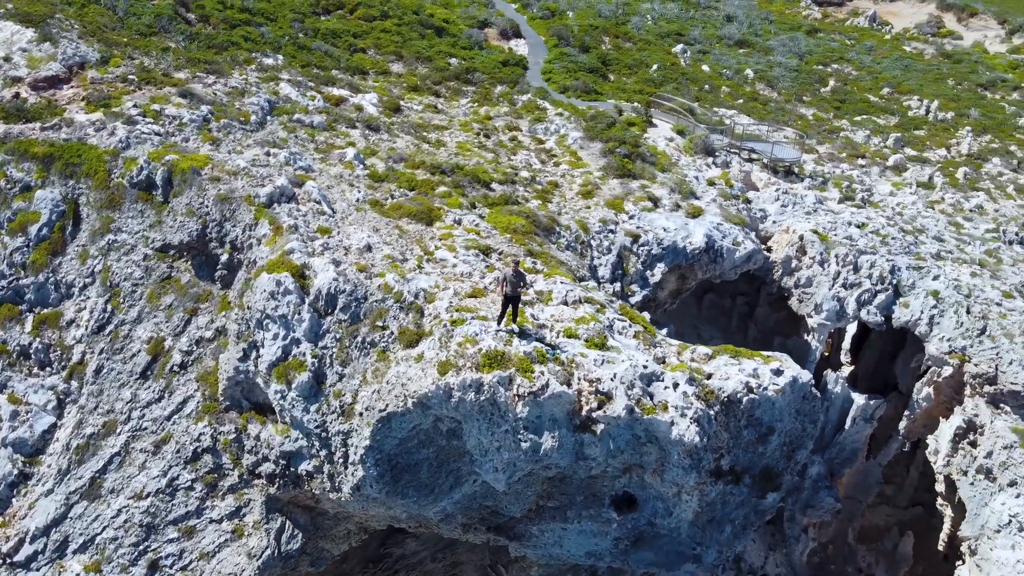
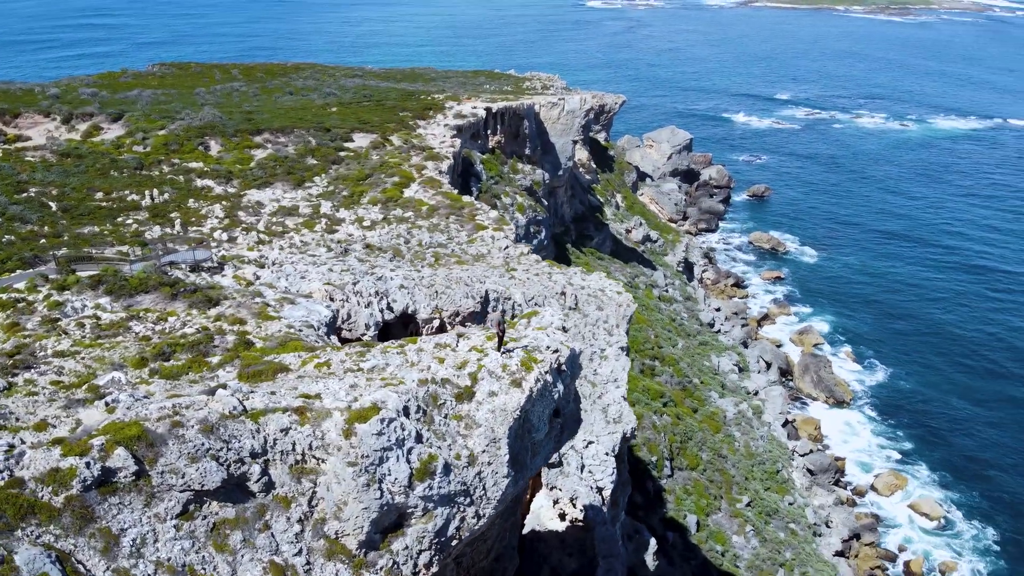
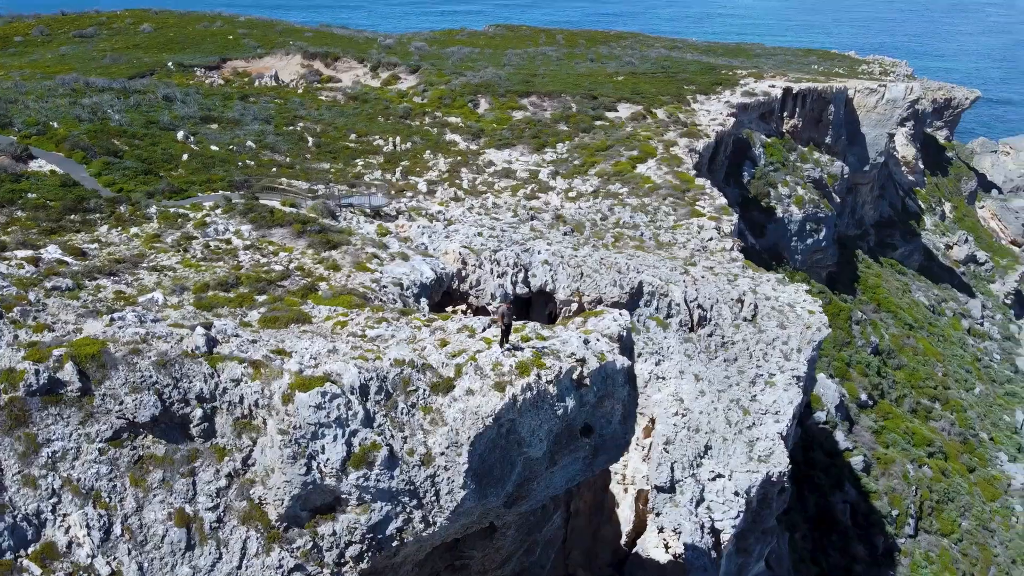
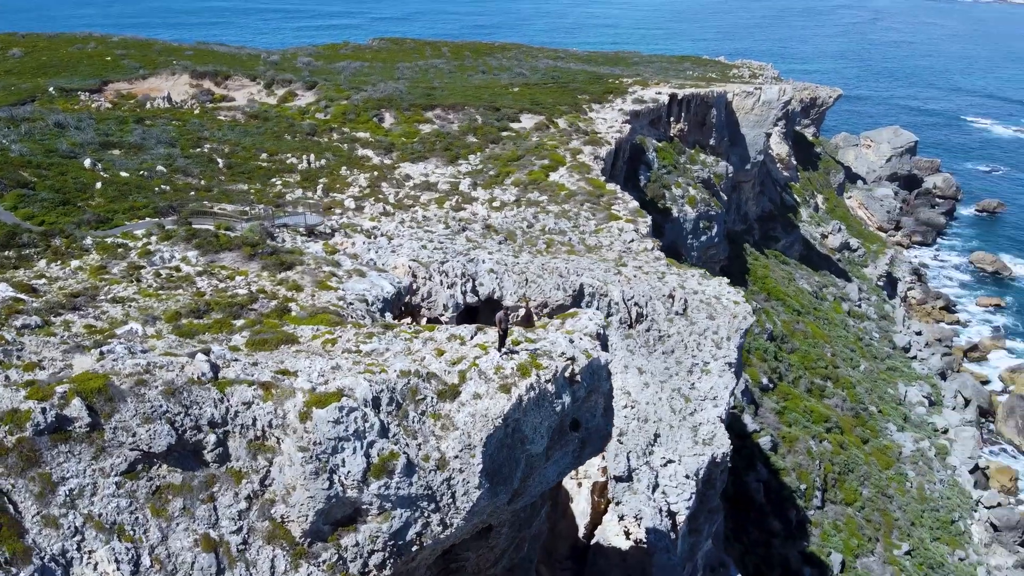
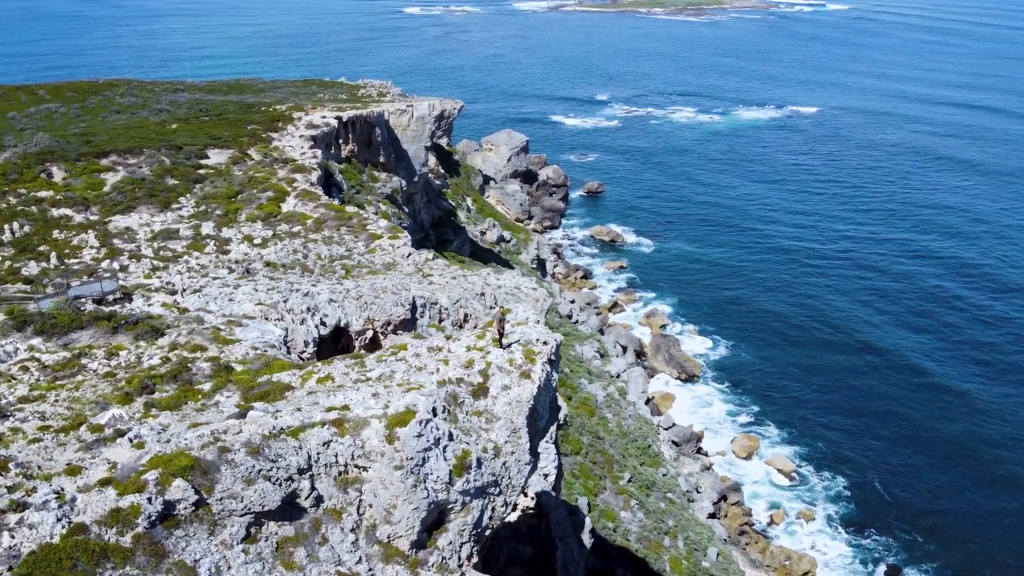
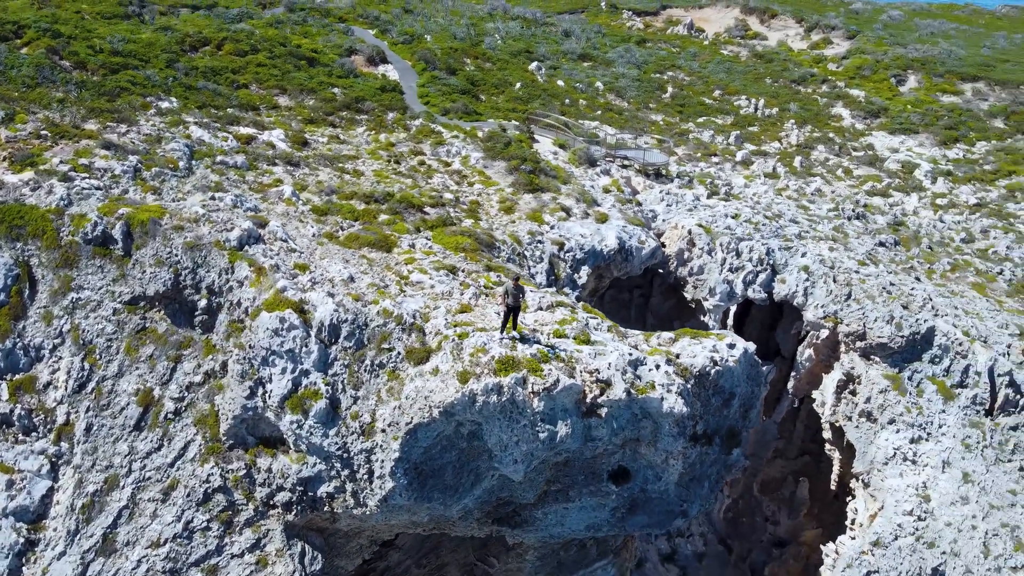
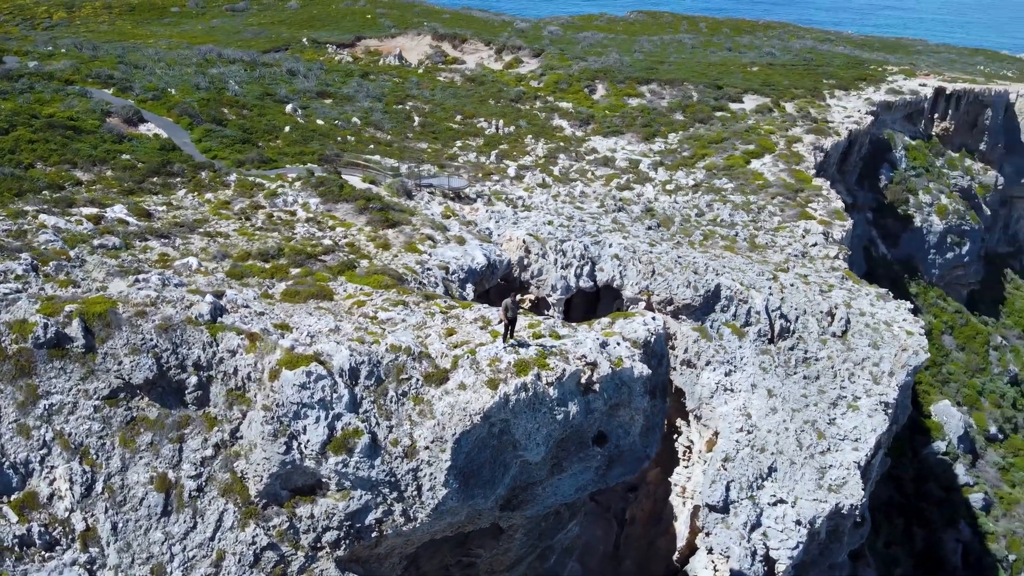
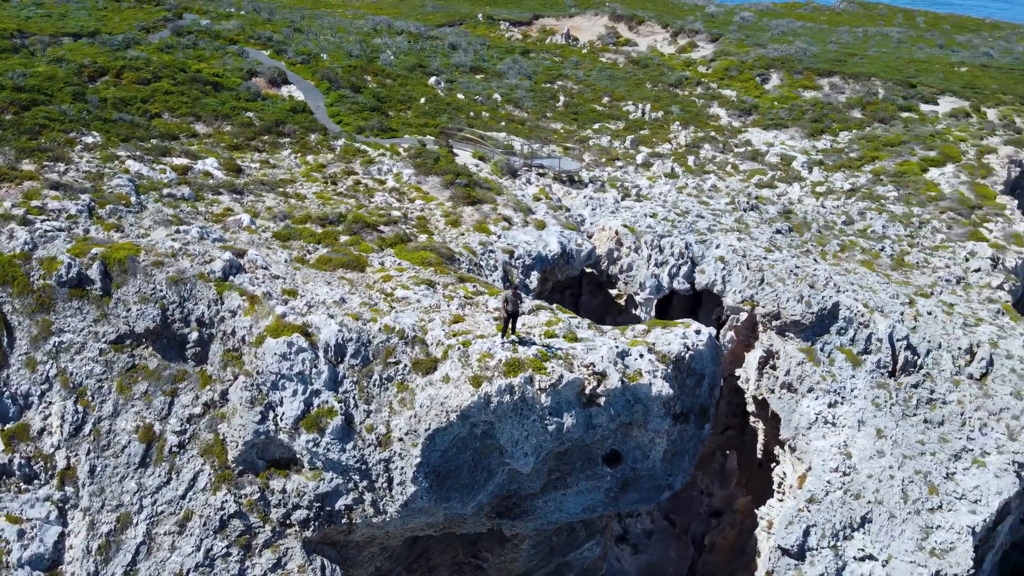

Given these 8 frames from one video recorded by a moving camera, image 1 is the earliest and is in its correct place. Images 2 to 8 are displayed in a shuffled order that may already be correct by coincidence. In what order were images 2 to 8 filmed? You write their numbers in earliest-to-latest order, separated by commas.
6, 8, 7, 3, 4, 2, 5
